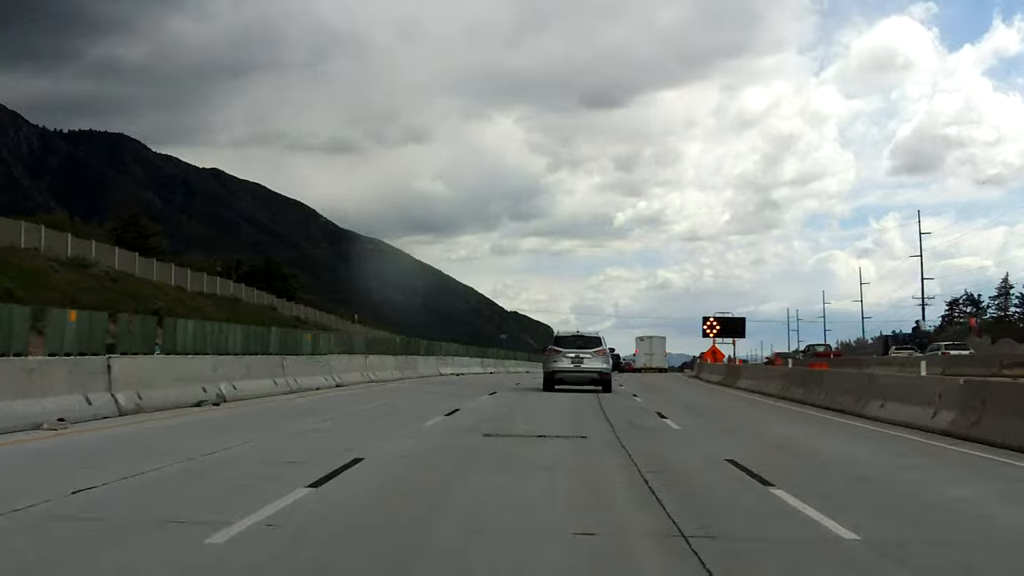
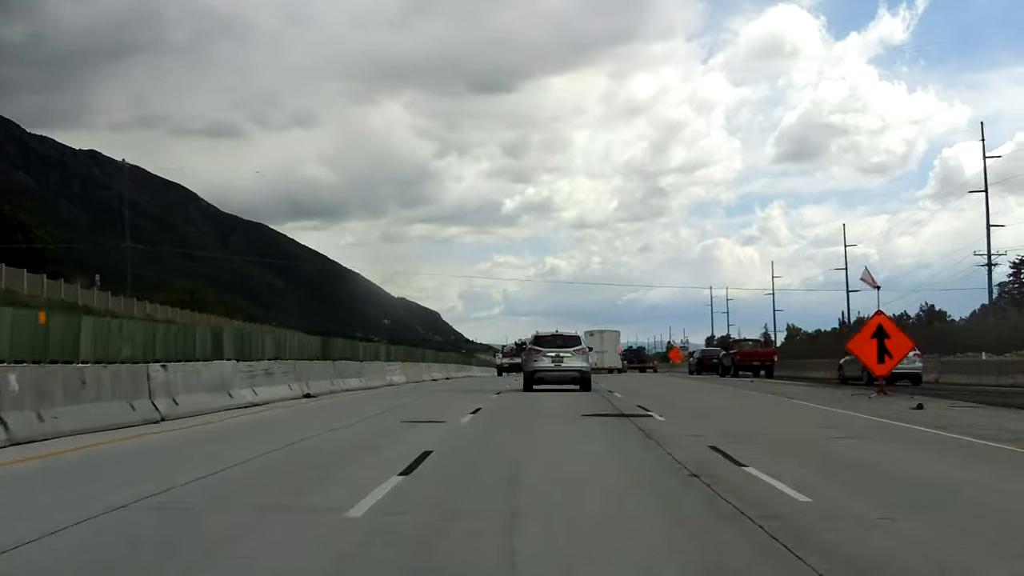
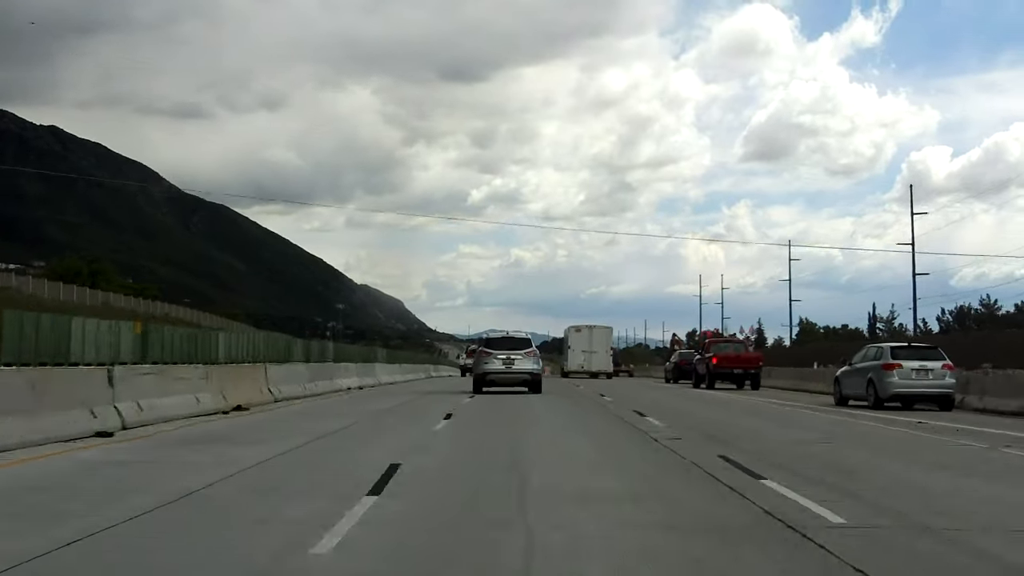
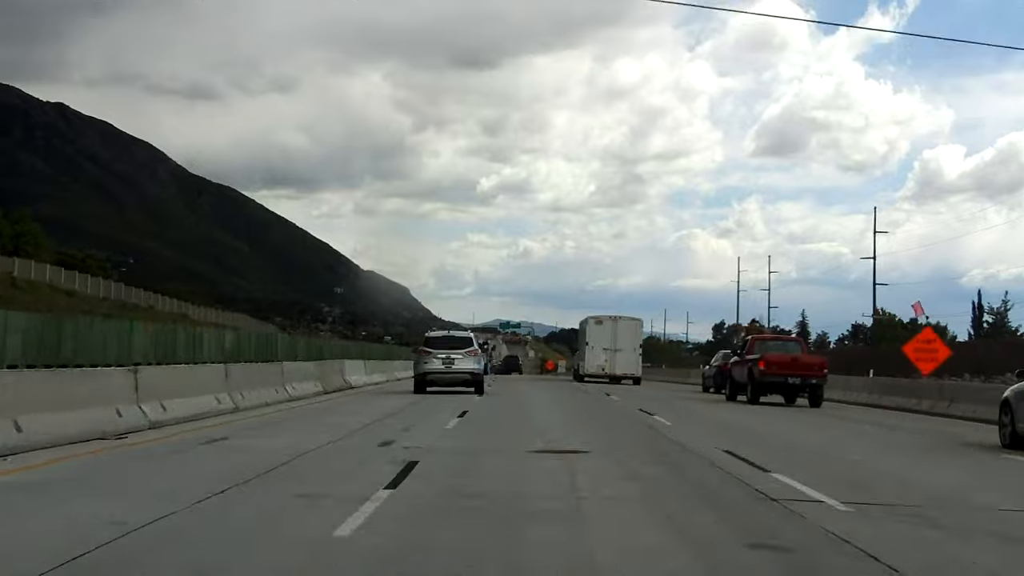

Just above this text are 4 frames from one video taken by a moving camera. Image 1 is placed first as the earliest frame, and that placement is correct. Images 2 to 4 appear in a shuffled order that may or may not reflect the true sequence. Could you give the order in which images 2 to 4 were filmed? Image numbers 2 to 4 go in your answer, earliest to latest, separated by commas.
2, 3, 4
